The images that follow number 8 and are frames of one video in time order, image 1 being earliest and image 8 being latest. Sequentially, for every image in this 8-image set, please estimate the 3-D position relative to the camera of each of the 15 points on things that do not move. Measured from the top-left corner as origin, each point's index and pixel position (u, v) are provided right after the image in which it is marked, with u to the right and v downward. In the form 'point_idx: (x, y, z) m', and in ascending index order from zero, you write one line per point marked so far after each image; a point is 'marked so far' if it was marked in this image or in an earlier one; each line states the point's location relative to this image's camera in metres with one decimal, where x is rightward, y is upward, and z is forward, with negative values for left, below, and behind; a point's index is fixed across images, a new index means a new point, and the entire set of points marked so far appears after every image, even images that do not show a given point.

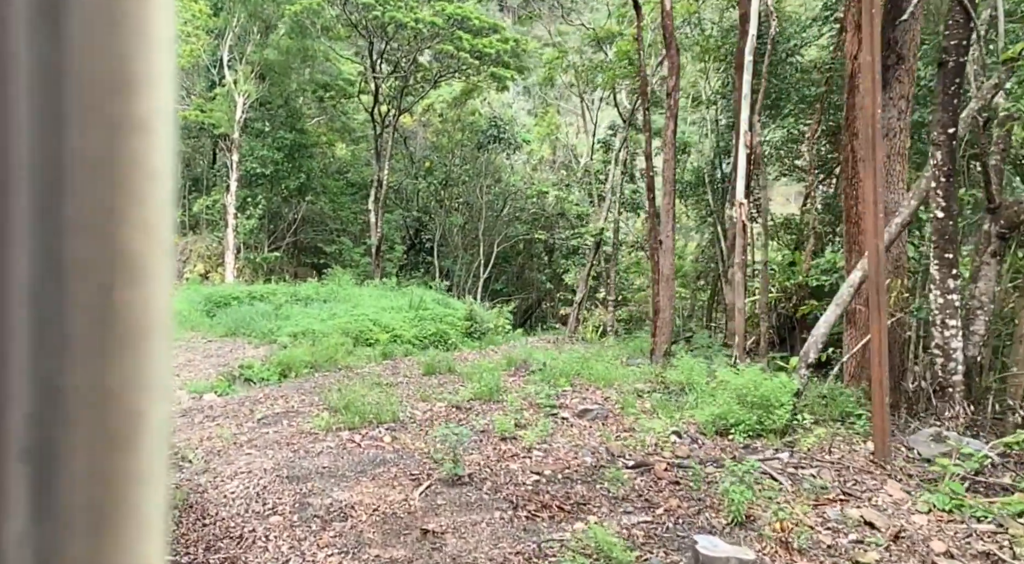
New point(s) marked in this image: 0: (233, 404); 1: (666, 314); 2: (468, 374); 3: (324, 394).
0: (-3.4, -1.5, +8.8) m
1: (+2.1, -0.4, +9.9) m
2: (-0.5, -1.1, +8.9) m
3: (-2.1, -1.3, +8.2) m
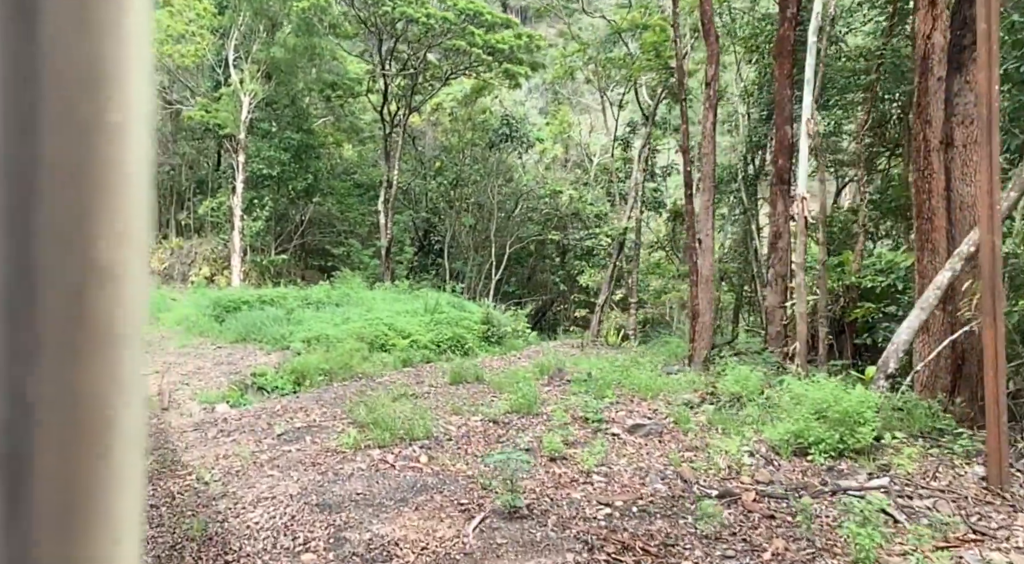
0: (-3.0, -1.5, +8.3) m
1: (+2.5, -0.5, +9.4) m
2: (-0.2, -1.2, +8.3) m
3: (-1.8, -1.3, +7.7) m
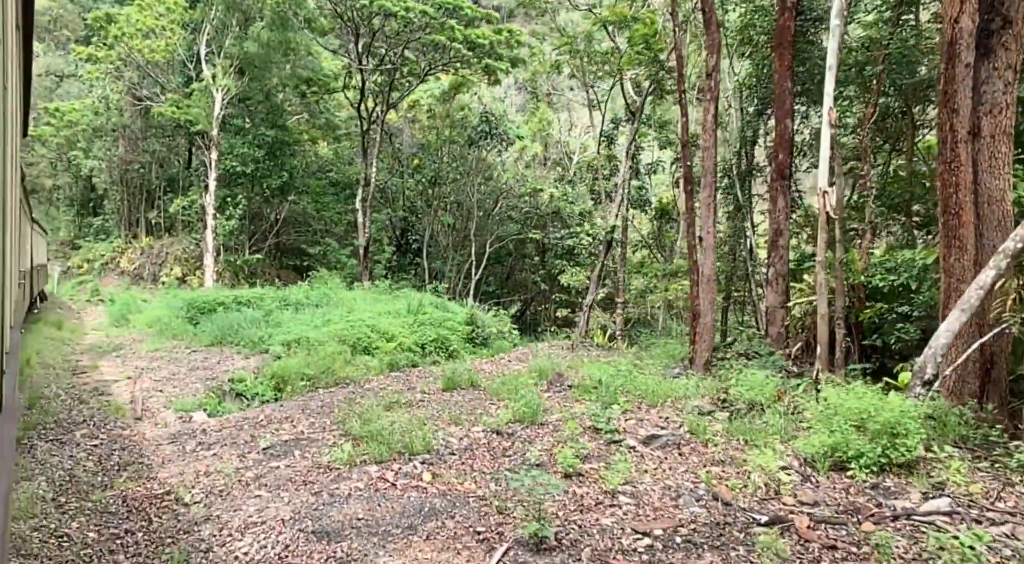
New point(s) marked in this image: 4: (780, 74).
0: (-3.0, -1.5, +7.8) m
1: (+2.4, -0.5, +9.0) m
2: (-0.2, -1.2, +7.9) m
3: (-1.8, -1.3, +7.2) m
4: (+3.6, +2.8, +9.6) m
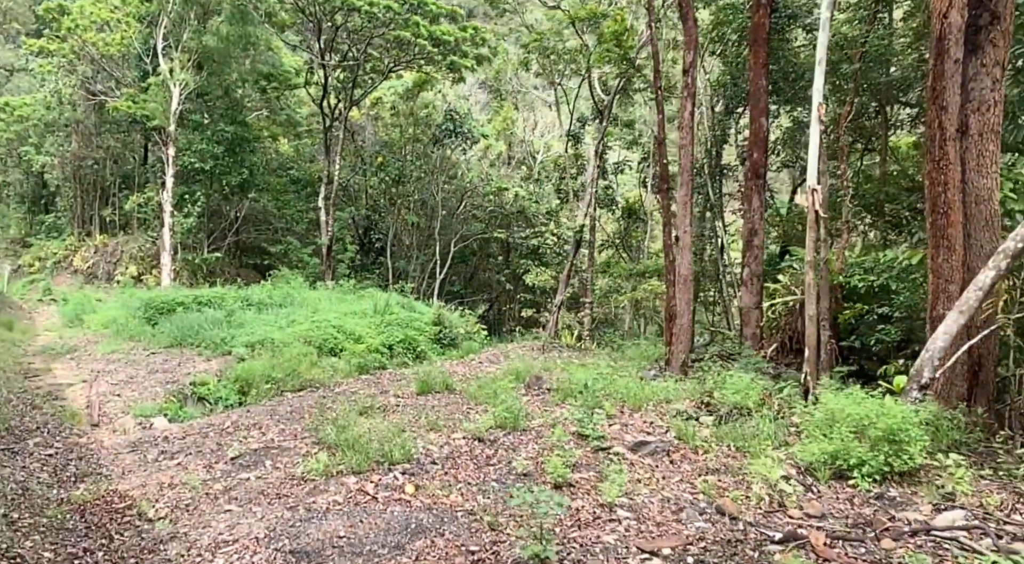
0: (-3.3, -1.5, +7.4) m
1: (+2.1, -0.5, +8.9) m
2: (-0.4, -1.2, +7.7) m
3: (-2.0, -1.3, +6.9) m
4: (+3.2, +2.8, +9.6) m
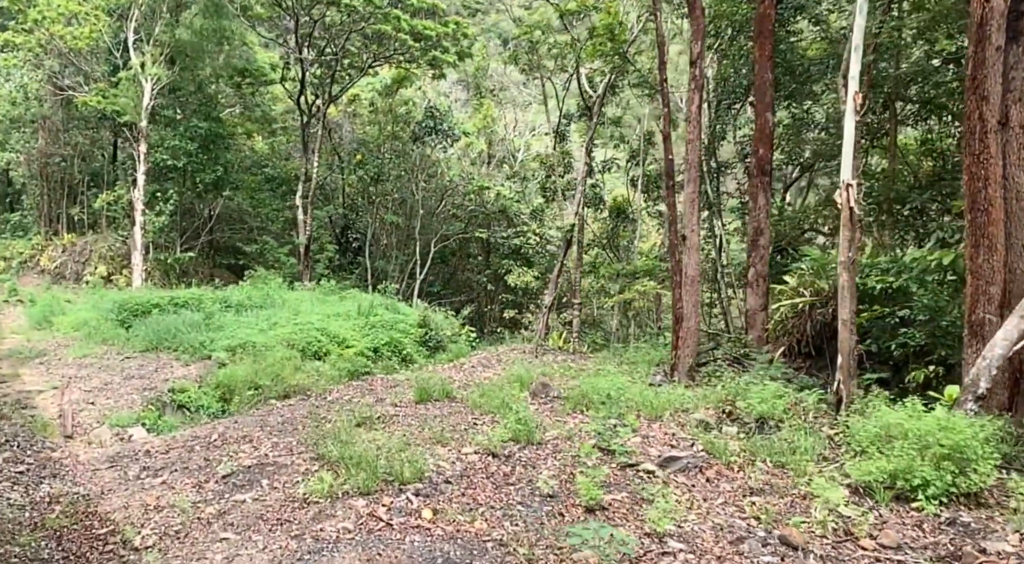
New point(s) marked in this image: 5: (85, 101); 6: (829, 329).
0: (-3.2, -1.6, +6.9) m
1: (+2.1, -0.5, +8.6) m
2: (-0.4, -1.2, +7.3) m
3: (-1.9, -1.4, +6.5) m
4: (+3.2, +2.8, +9.3) m
5: (-11.8, +5.0, +19.9) m
6: (+3.9, -0.6, +8.8) m
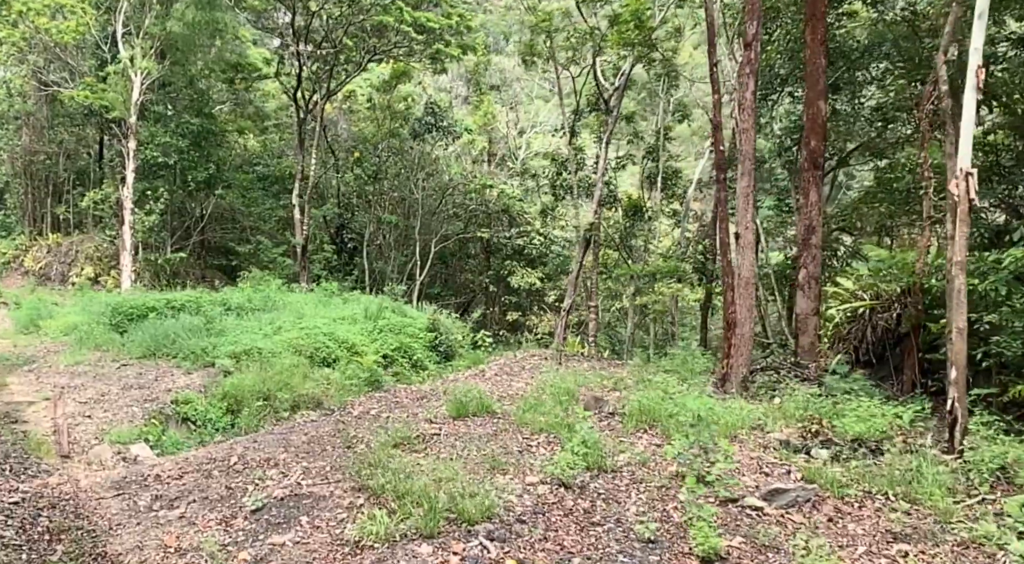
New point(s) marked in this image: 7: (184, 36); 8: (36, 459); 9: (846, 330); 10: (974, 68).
0: (-2.7, -1.6, +6.2) m
1: (+2.6, -0.5, +8.0) m
2: (+0.1, -1.2, +6.6) m
3: (-1.4, -1.4, +5.7) m
4: (+3.6, +2.8, +8.7) m
5: (-11.5, +4.9, +19.0) m
6: (+4.3, -0.6, +8.2) m
7: (-8.7, +6.6, +19.3) m
8: (-4.8, -1.8, +7.3) m
9: (+4.0, -0.6, +8.6) m
10: (+2.9, +1.3, +4.6) m
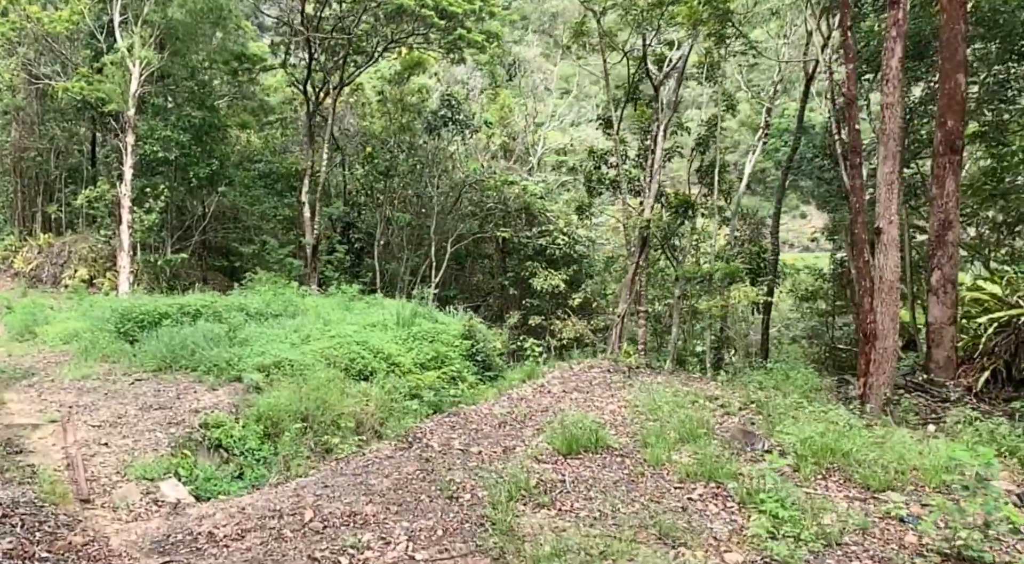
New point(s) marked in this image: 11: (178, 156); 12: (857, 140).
0: (-1.7, -1.7, +4.9) m
1: (+3.5, -0.6, +6.8) m
2: (+1.1, -1.3, +5.4) m
3: (-0.4, -1.5, +4.5) m
4: (+4.6, +2.7, +7.5) m
5: (-10.7, +4.8, +17.6) m
6: (+5.3, -0.7, +7.0) m
7: (-7.9, +6.6, +18.0) m
8: (-3.8, -1.9, +6.0) m
9: (+4.9, -0.6, +7.4) m
10: (+3.9, +1.3, +3.4) m
11: (-8.9, +3.5, +19.7) m
12: (+3.3, +1.4, +7.1) m
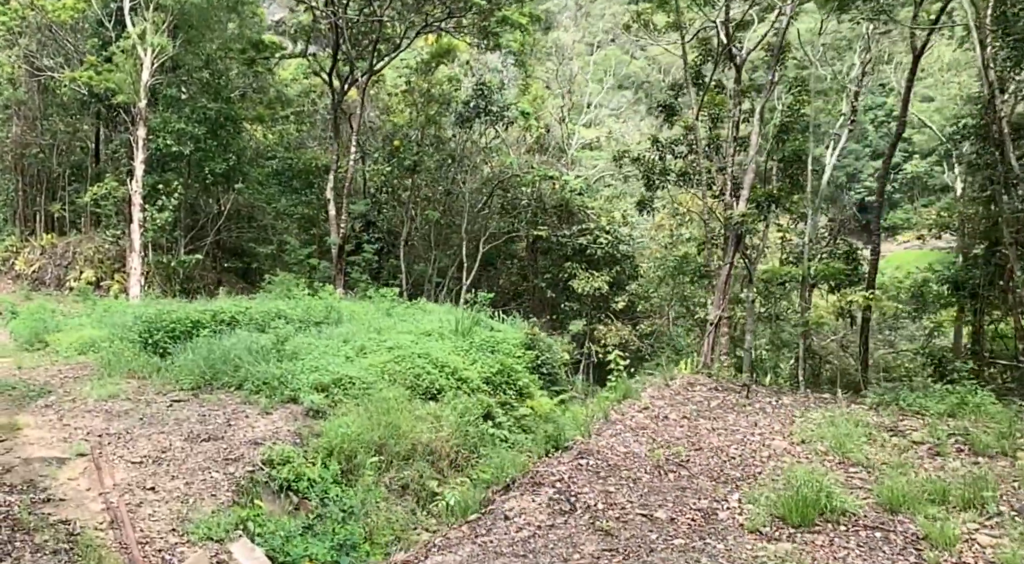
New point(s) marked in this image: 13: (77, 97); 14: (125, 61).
0: (-0.5, -1.7, +3.4) m
1: (+4.8, -0.6, +5.3) m
2: (+2.3, -1.4, +3.9) m
3: (+0.8, -1.5, +3.0) m
4: (+5.8, +2.7, +6.0) m
5: (-9.5, +4.7, +16.1) m
6: (+6.5, -0.7, +5.6) m
7: (-6.7, +6.5, +16.5) m
8: (-2.6, -2.0, +4.5) m
9: (+6.2, -0.7, +6.0) m
10: (+5.2, +1.2, +2.0) m
11: (-7.7, +3.4, +18.2) m
12: (+4.6, +1.3, +5.6) m
13: (-10.5, +4.7, +17.9) m
14: (-8.2, +5.1, +16.1) m
